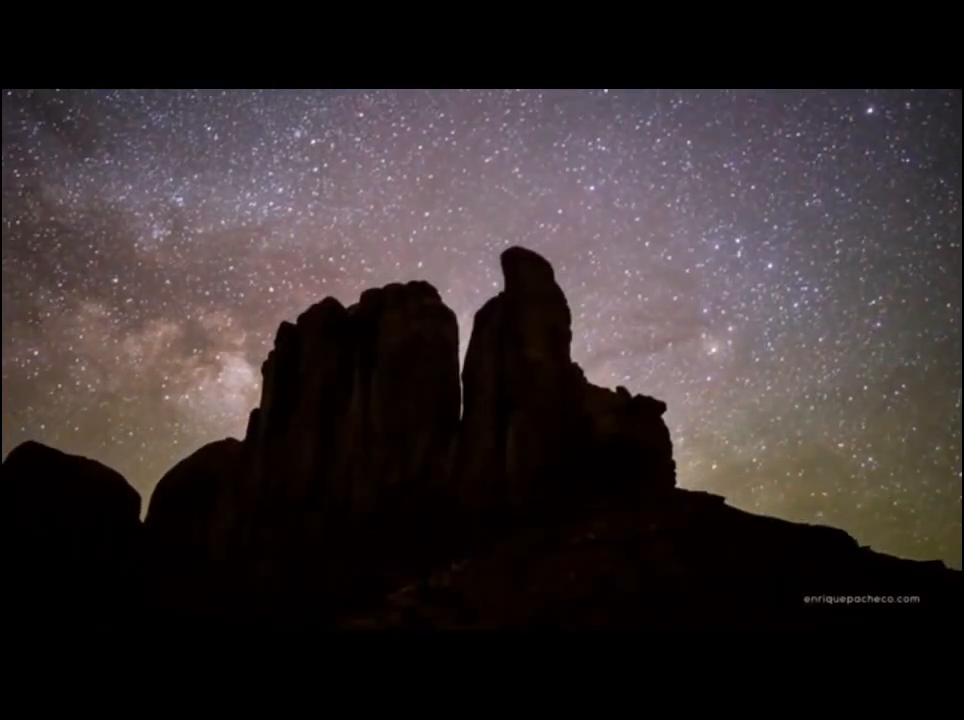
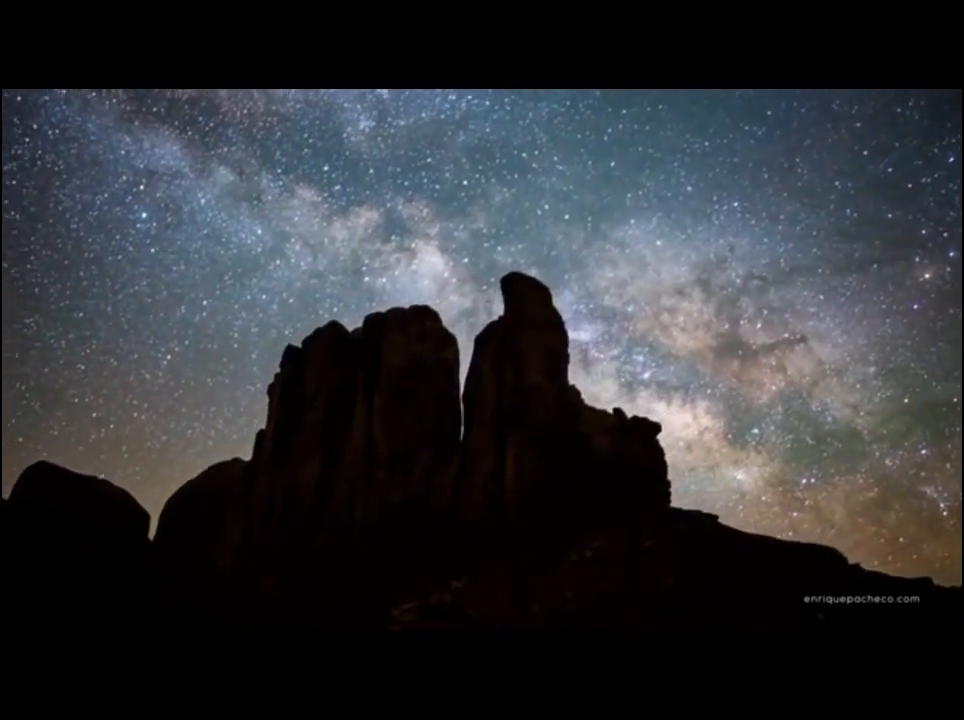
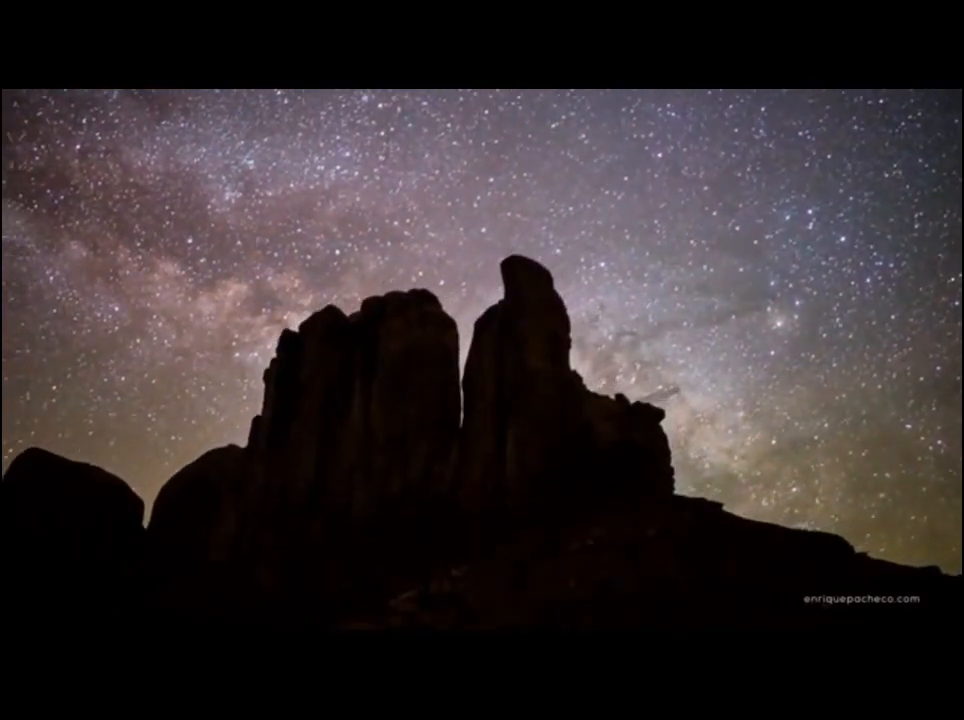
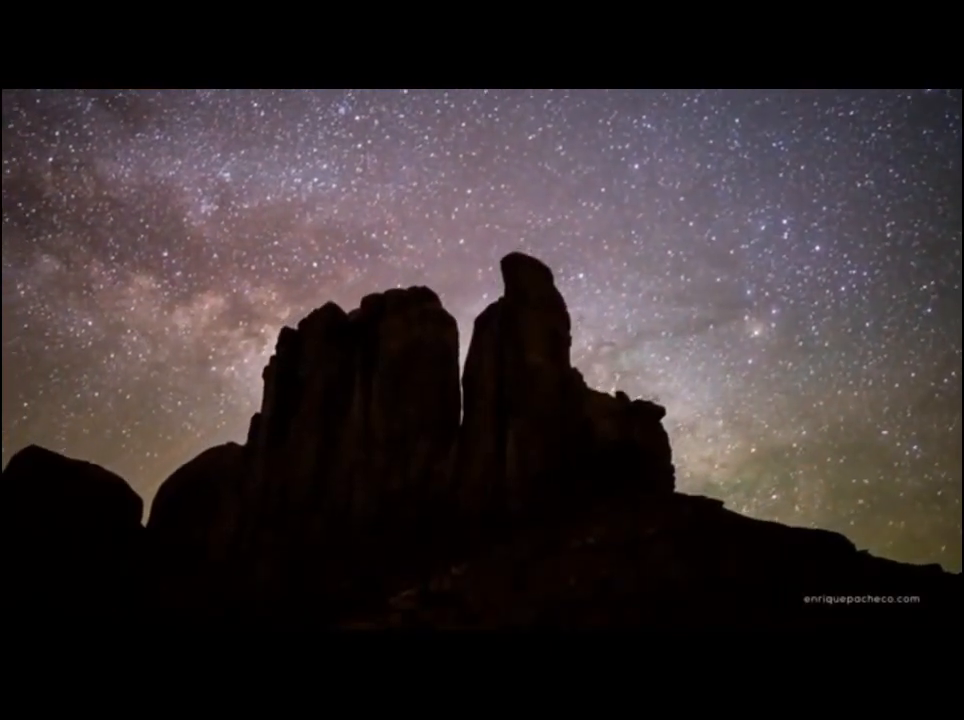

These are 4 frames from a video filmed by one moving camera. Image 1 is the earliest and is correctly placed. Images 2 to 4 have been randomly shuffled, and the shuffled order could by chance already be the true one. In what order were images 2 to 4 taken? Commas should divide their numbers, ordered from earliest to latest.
4, 3, 2
